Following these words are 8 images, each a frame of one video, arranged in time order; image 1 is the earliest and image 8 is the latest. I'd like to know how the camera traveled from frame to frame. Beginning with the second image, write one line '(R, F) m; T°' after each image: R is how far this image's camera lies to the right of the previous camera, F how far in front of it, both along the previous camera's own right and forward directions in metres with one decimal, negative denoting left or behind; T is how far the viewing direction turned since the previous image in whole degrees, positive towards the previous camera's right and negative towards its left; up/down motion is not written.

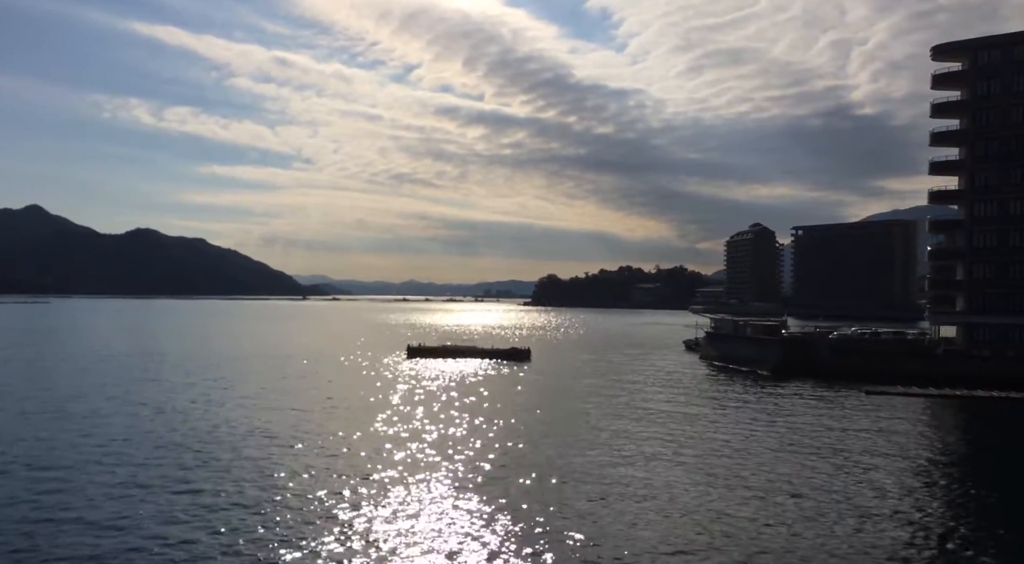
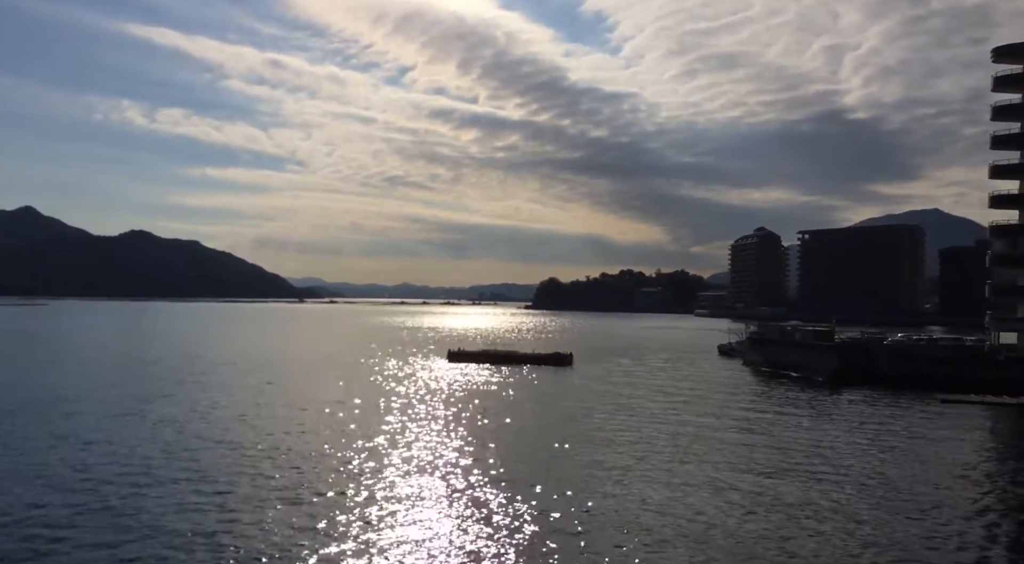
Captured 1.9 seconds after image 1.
(-2.9, +0.8) m; +1°
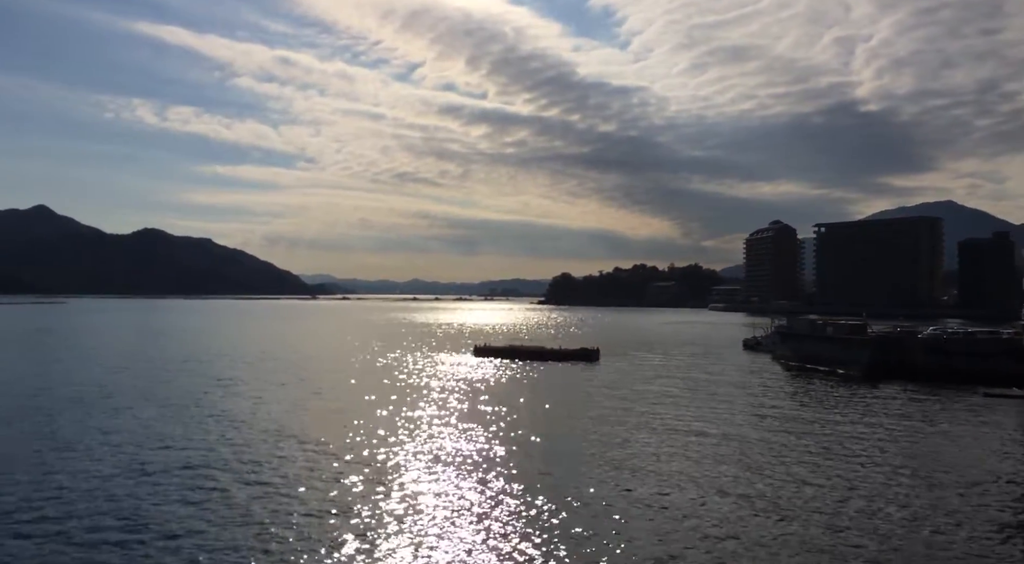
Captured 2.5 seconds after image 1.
(-1.0, +0.3) m; -1°
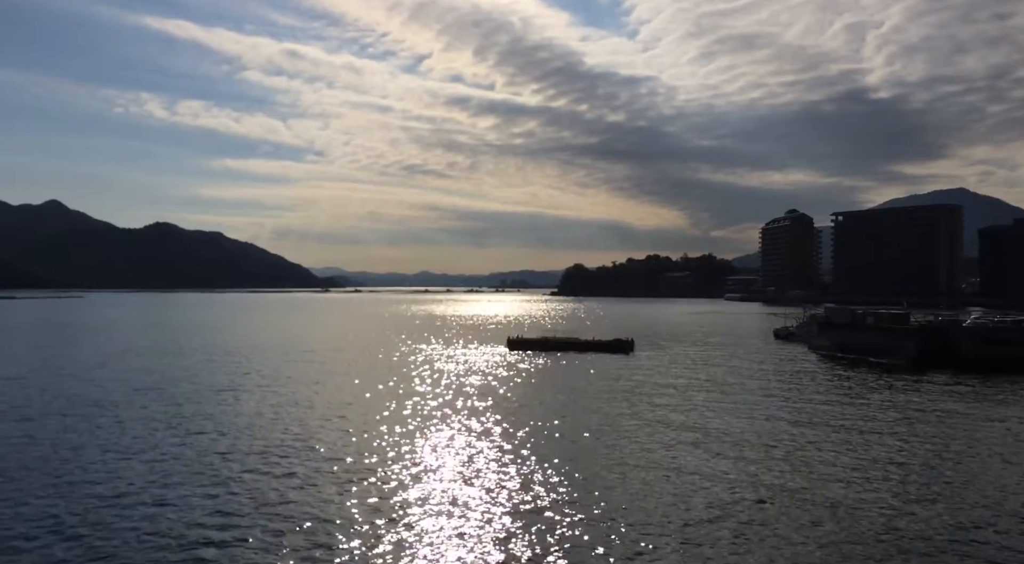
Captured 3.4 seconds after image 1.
(-1.4, +0.5) m; -1°
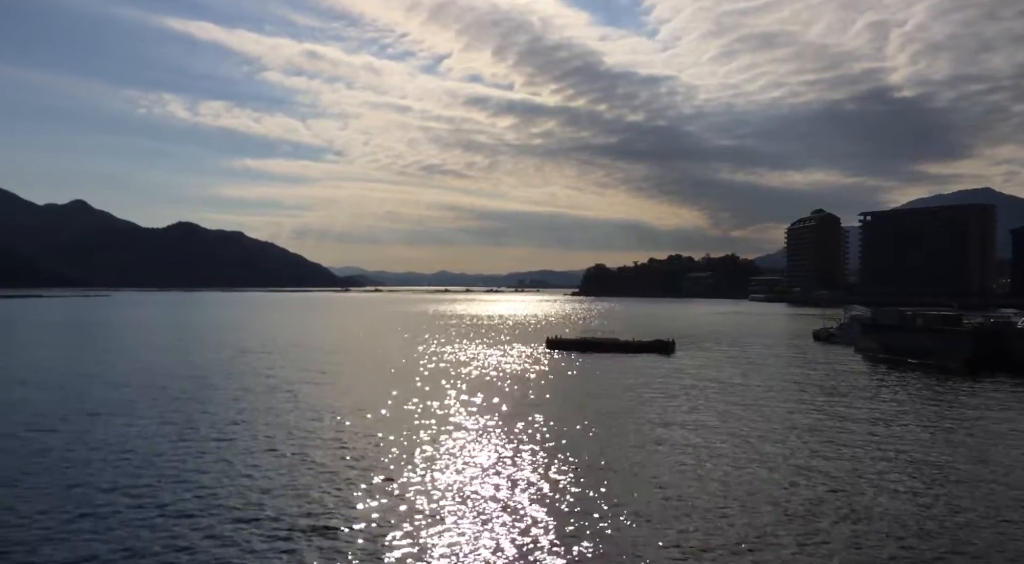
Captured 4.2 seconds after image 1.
(-1.2, +0.5) m; -1°
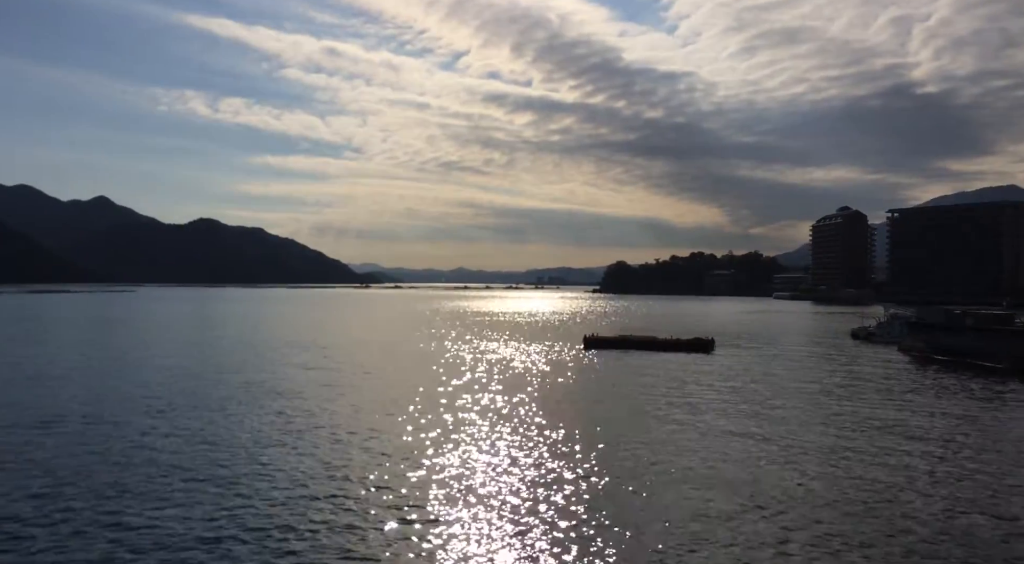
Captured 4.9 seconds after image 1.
(-1.1, +0.5) m; -1°
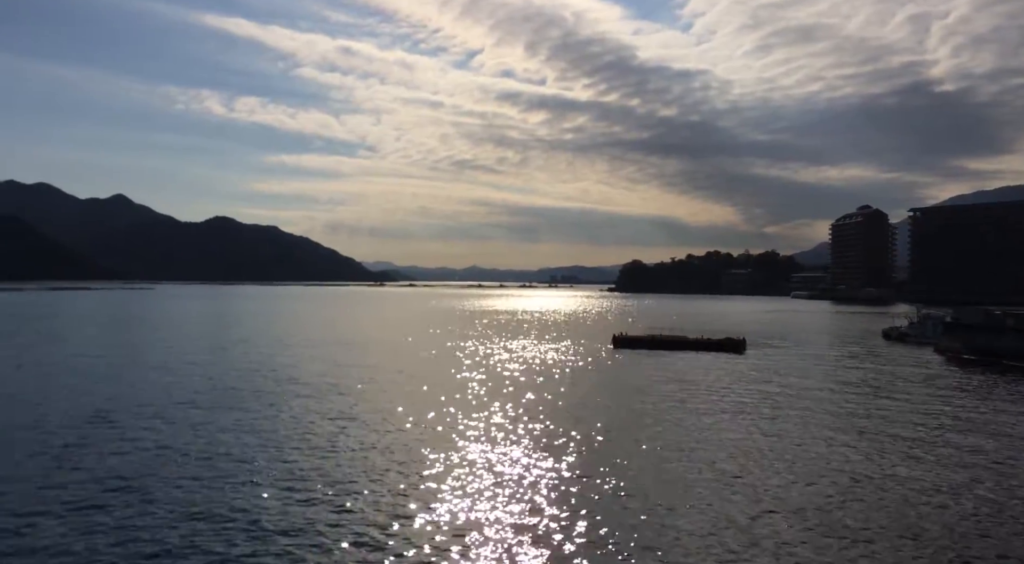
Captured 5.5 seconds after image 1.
(-0.9, +0.4) m; -1°
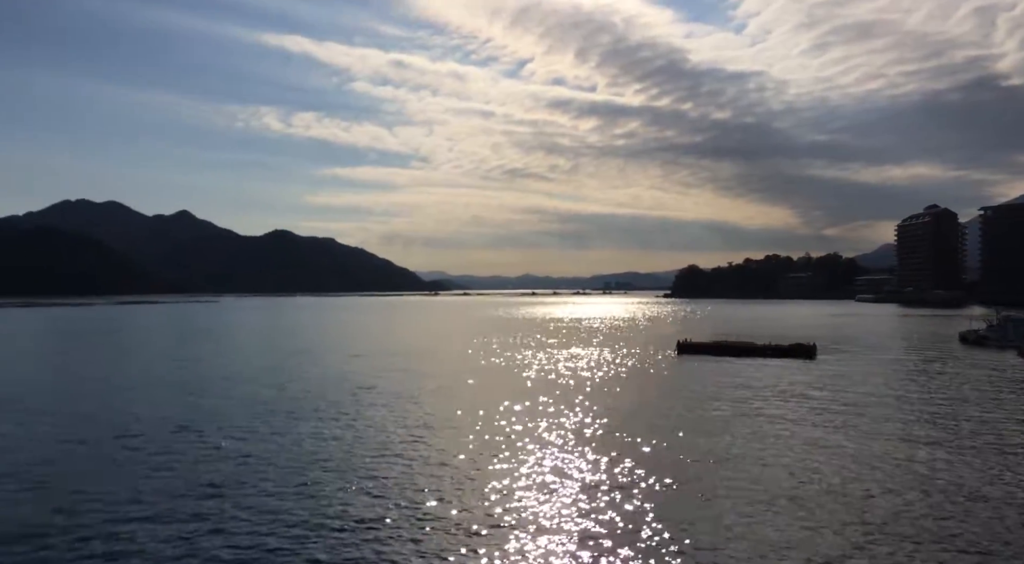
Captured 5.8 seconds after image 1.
(-0.4, +0.2) m; -4°
